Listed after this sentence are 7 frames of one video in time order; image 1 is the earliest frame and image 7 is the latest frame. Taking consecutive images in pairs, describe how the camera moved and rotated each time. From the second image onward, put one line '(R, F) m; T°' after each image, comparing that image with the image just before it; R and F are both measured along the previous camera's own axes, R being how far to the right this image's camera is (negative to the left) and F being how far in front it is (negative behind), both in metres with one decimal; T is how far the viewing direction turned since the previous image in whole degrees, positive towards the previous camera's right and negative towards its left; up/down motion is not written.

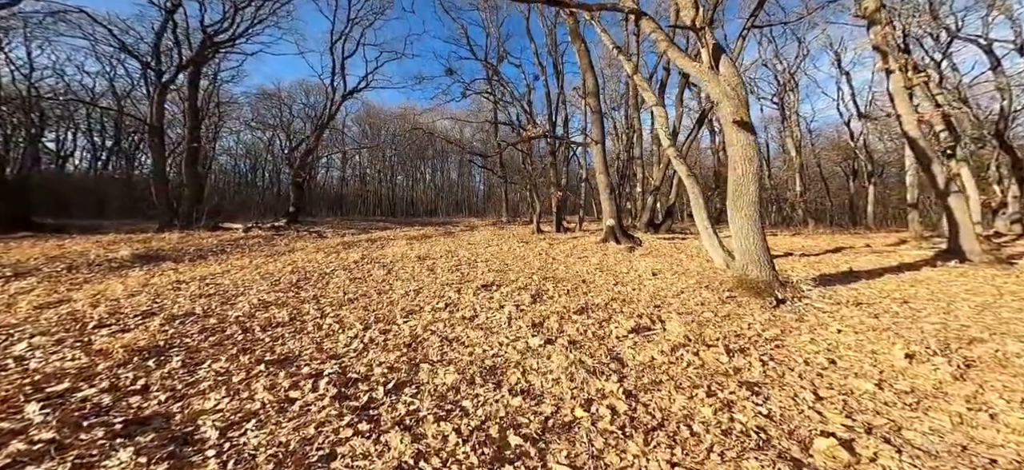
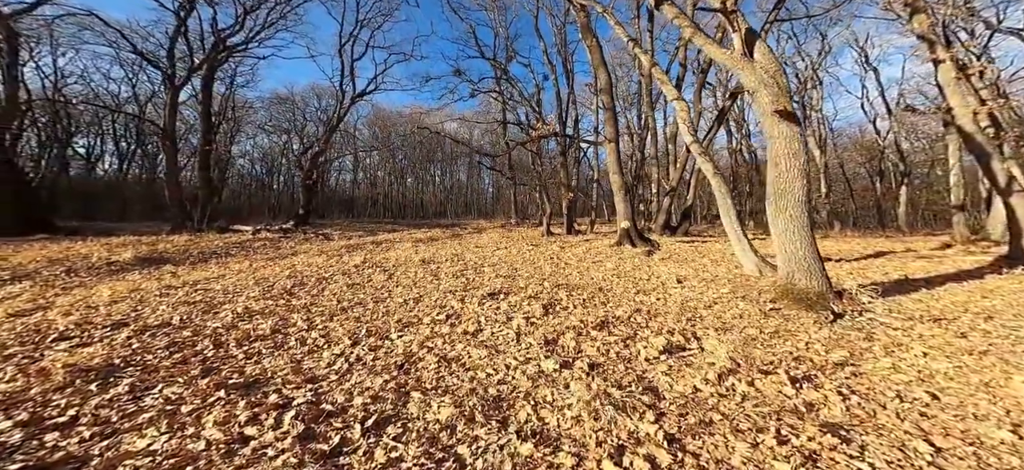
(0.0, +0.6) m; -2°
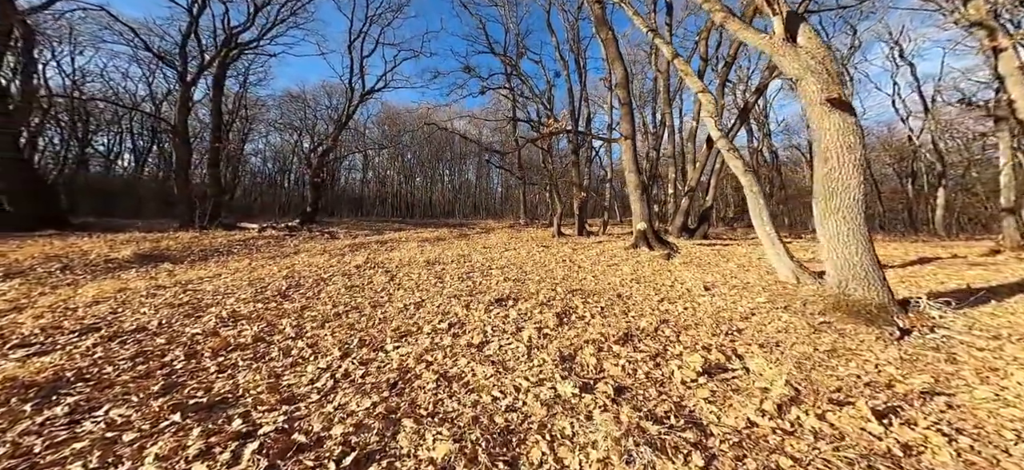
(0.0, +0.5) m; -1°
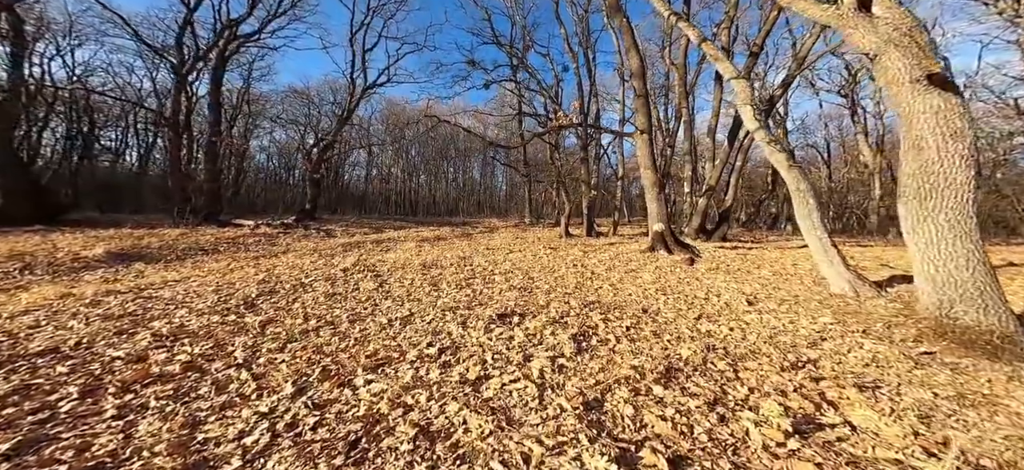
(0.0, +0.9) m; -1°
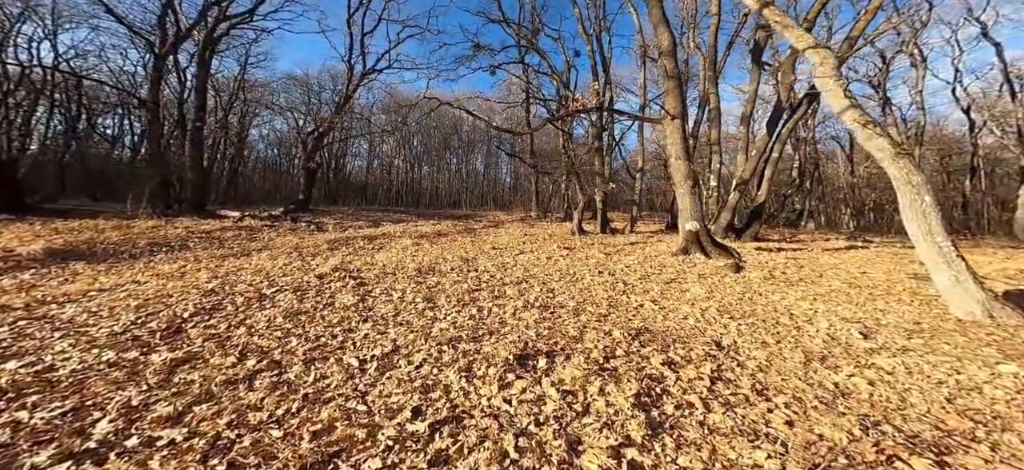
(-0.2, +1.4) m; 0°
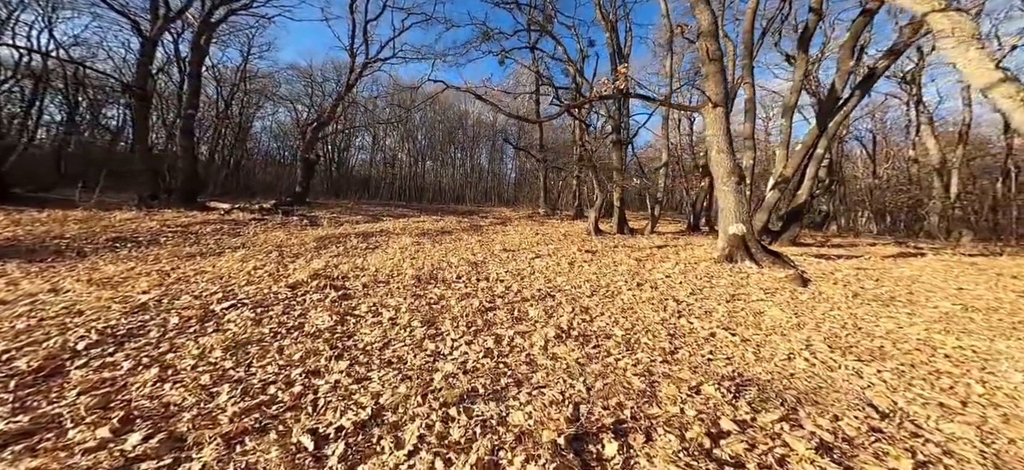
(-0.3, +1.3) m; 0°
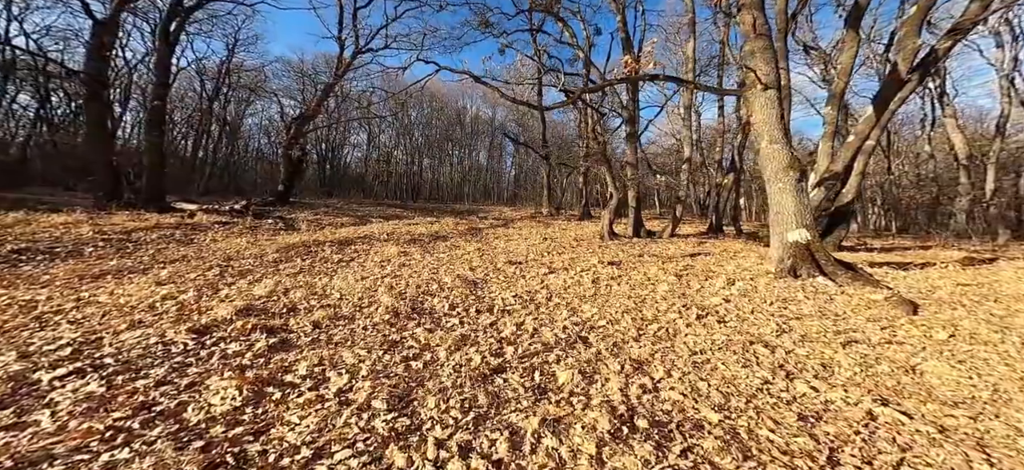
(-0.2, +1.6) m; 0°
